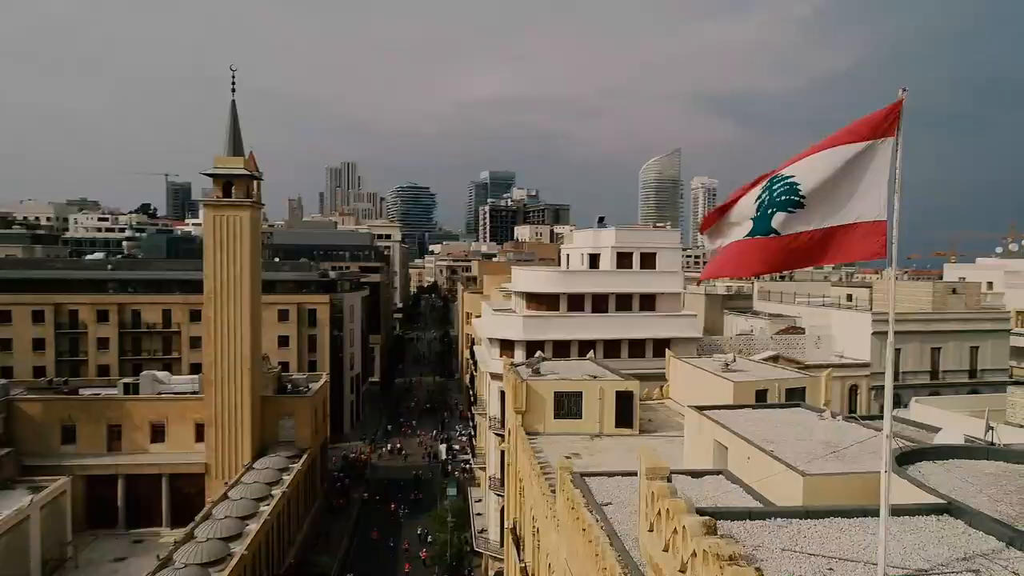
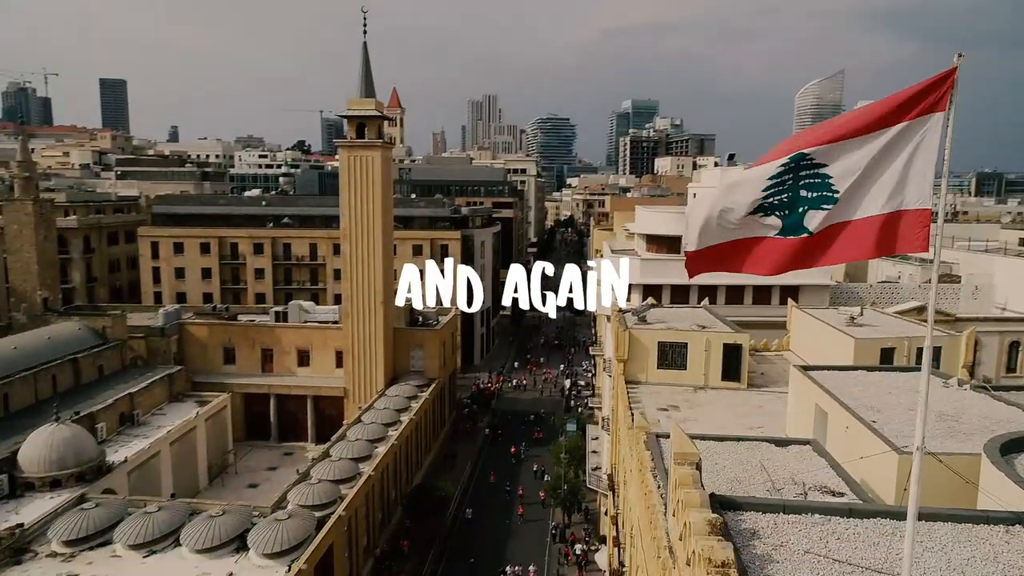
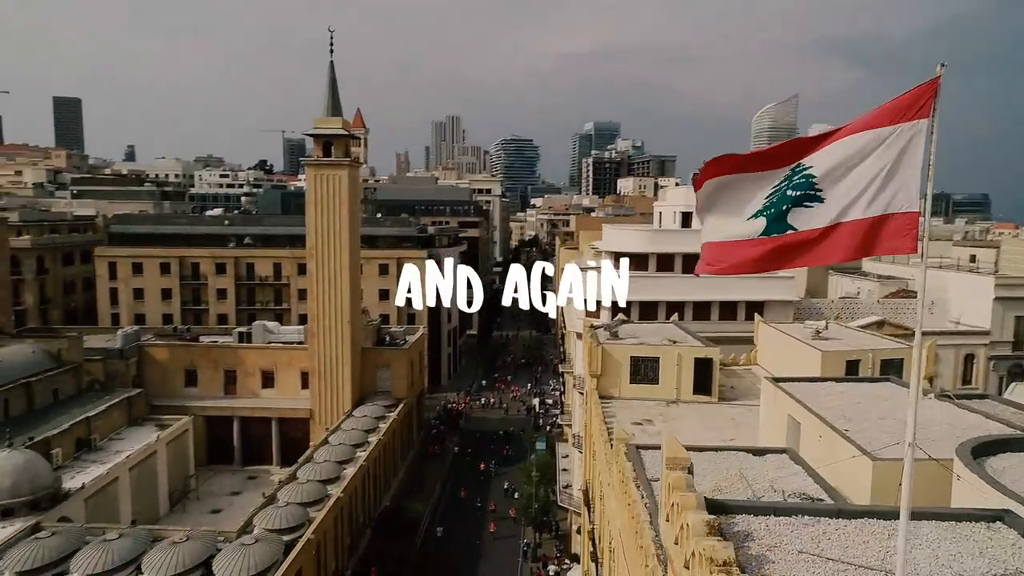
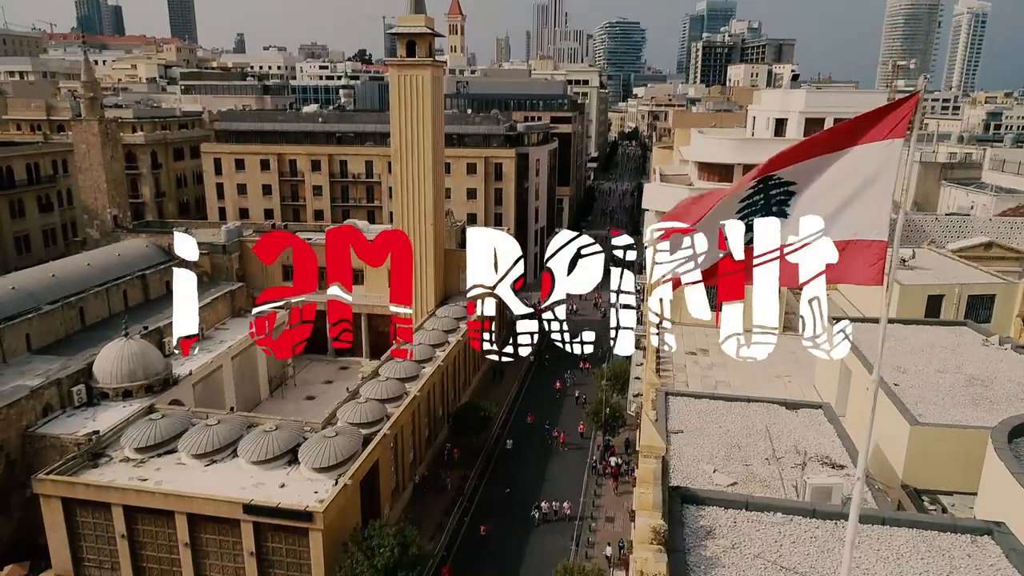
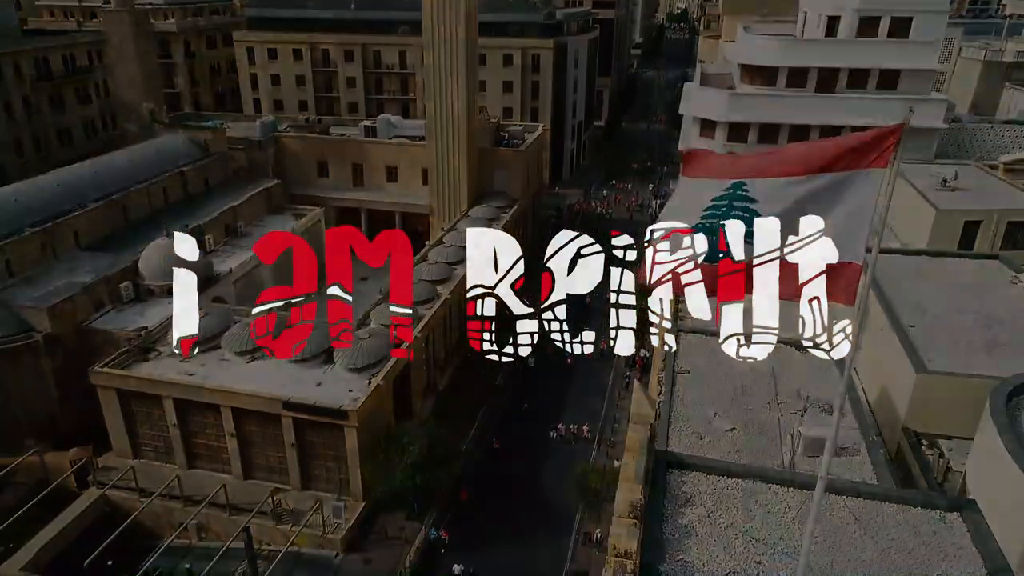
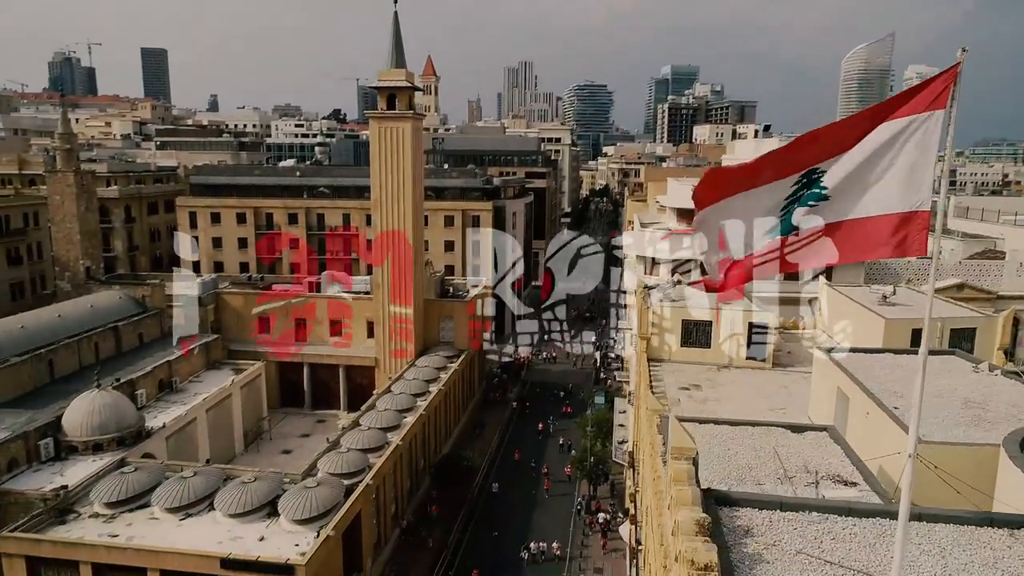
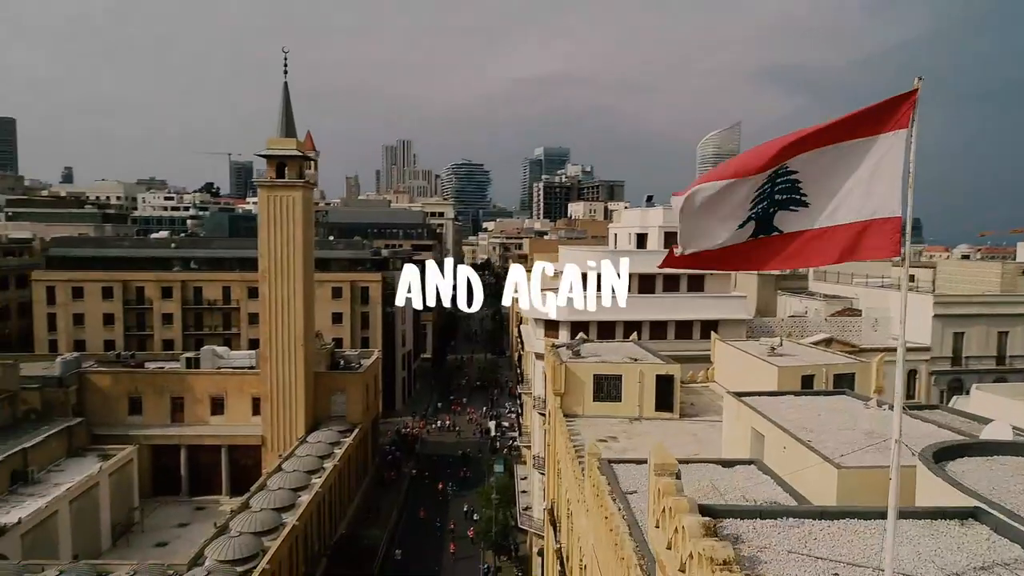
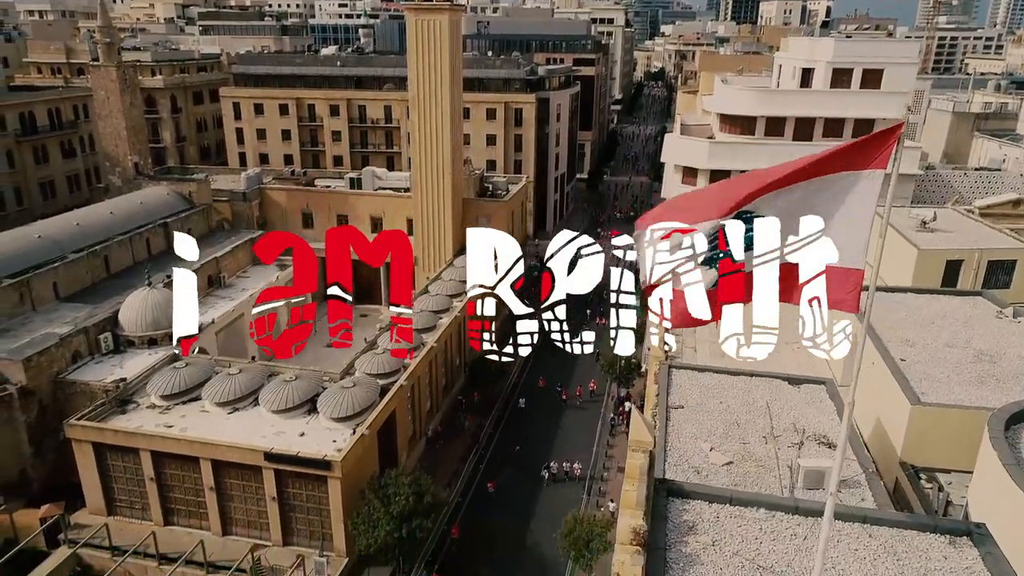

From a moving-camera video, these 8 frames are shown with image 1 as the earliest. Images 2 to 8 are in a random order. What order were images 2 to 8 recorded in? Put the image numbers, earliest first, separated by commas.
7, 3, 2, 6, 4, 8, 5
